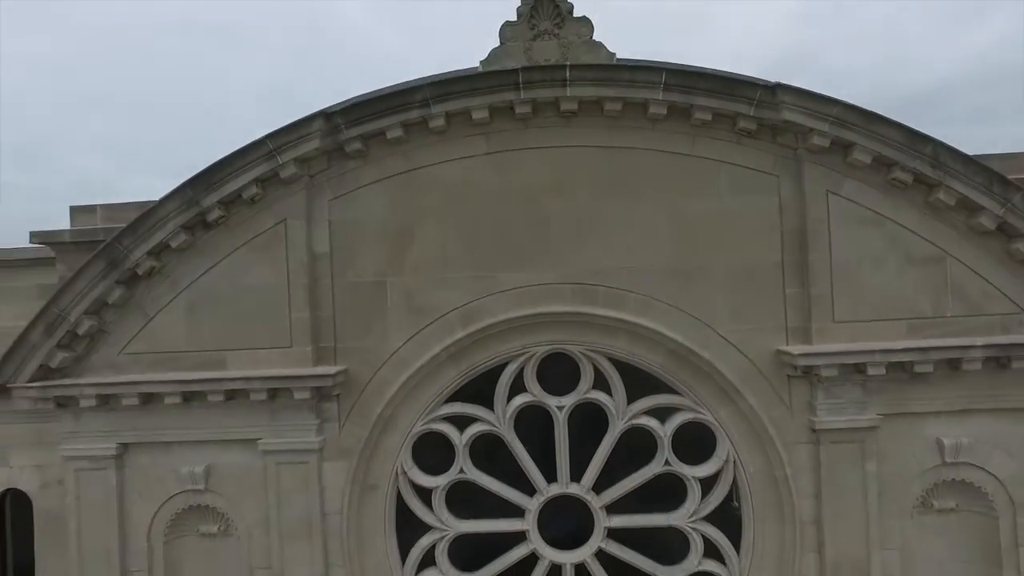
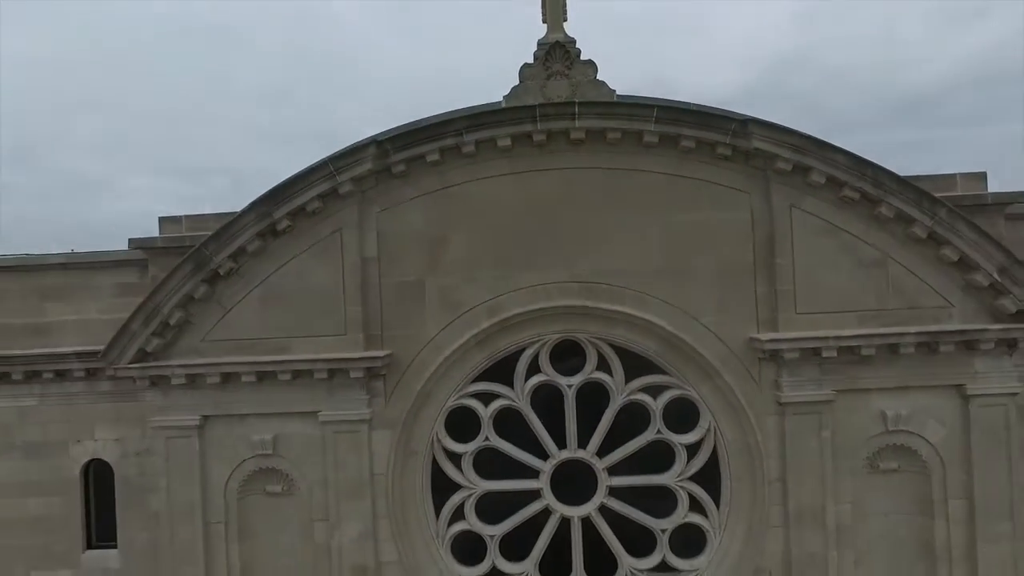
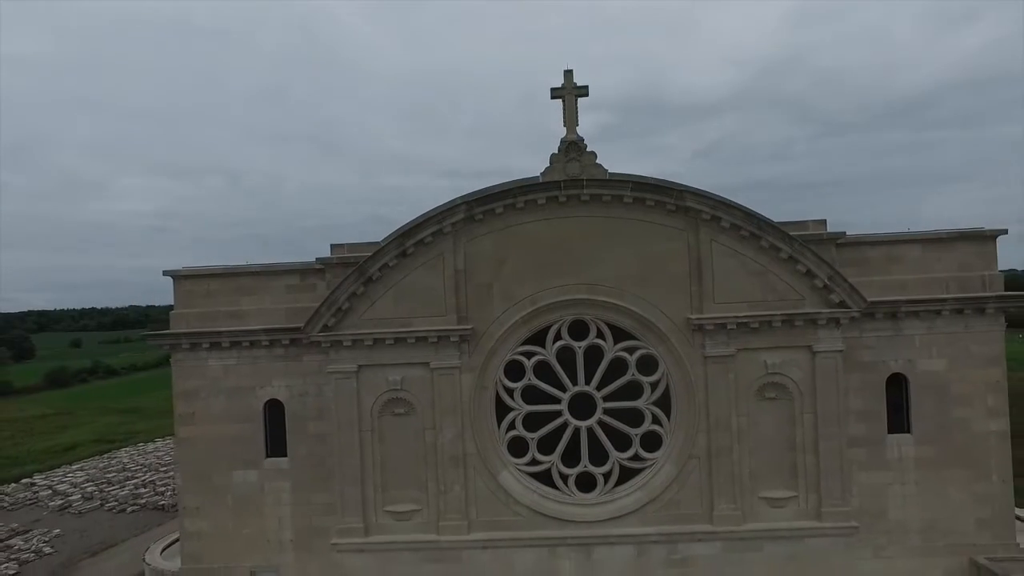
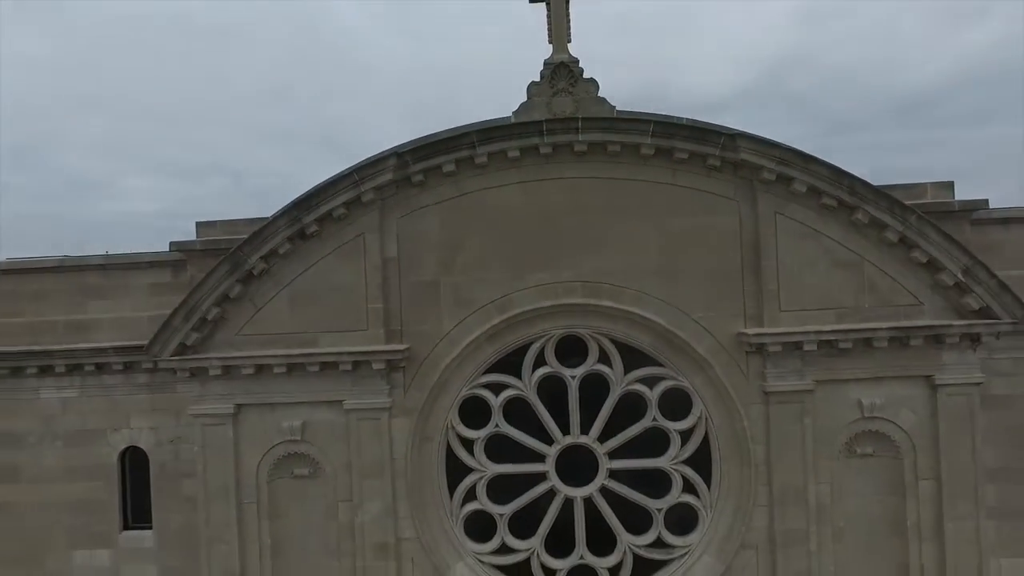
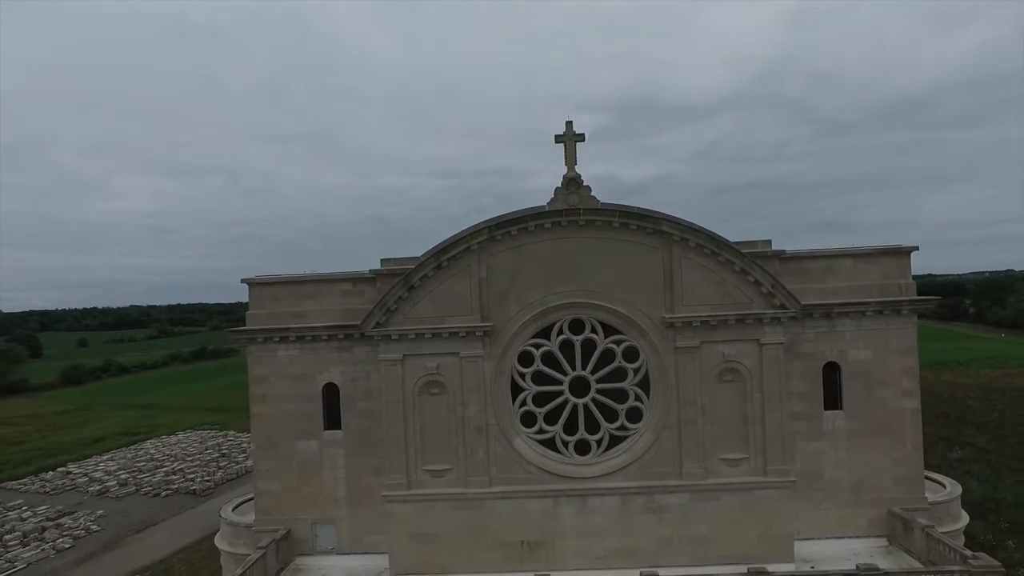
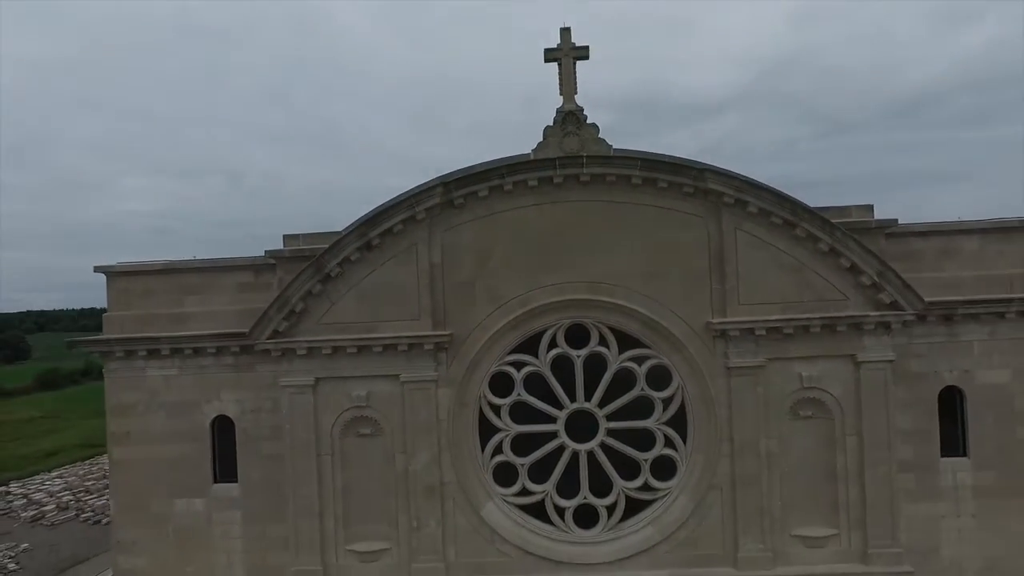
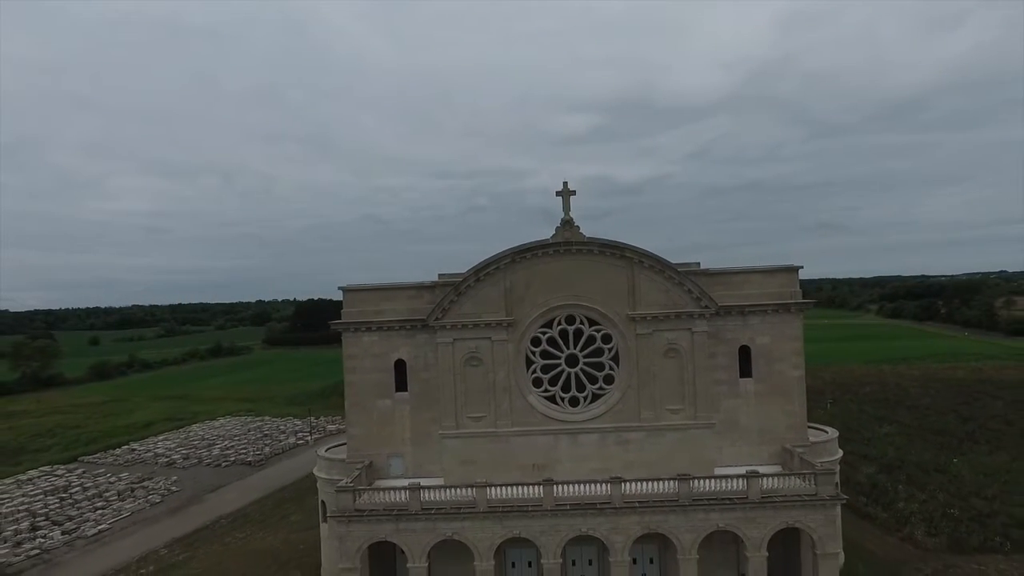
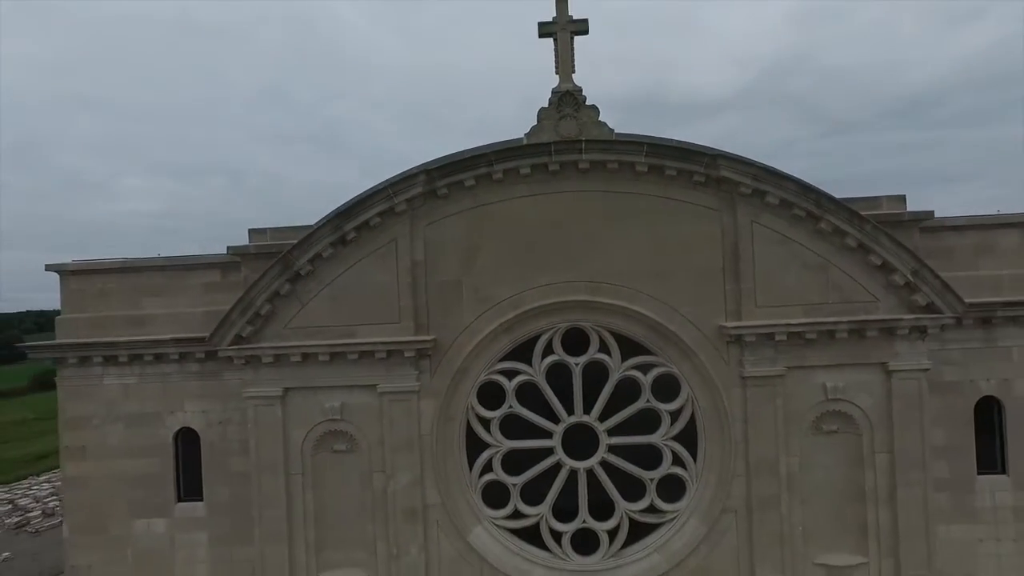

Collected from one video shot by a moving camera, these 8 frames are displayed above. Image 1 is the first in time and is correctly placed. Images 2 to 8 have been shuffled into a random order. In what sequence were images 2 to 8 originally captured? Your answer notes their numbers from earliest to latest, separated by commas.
2, 4, 8, 6, 3, 5, 7
